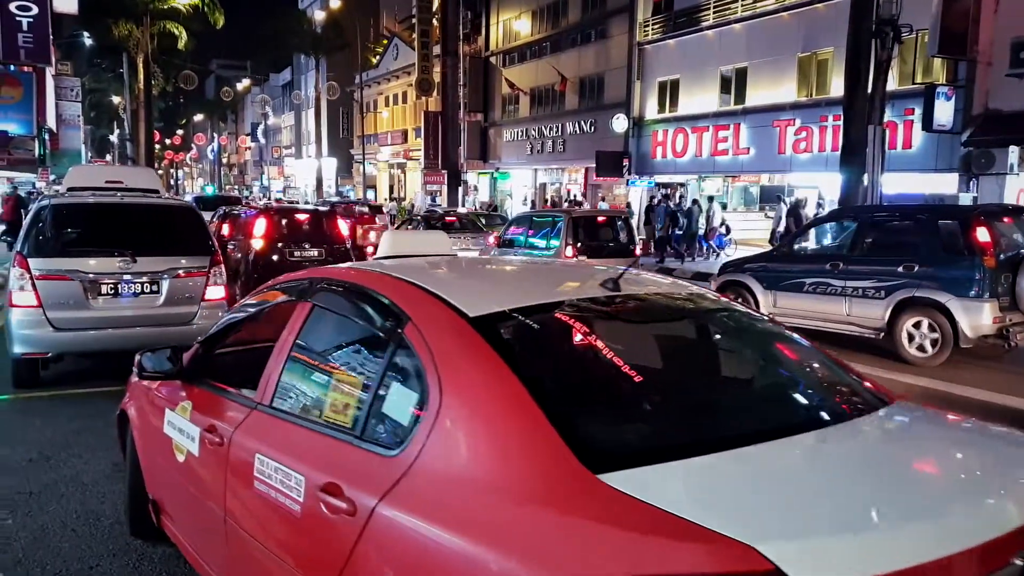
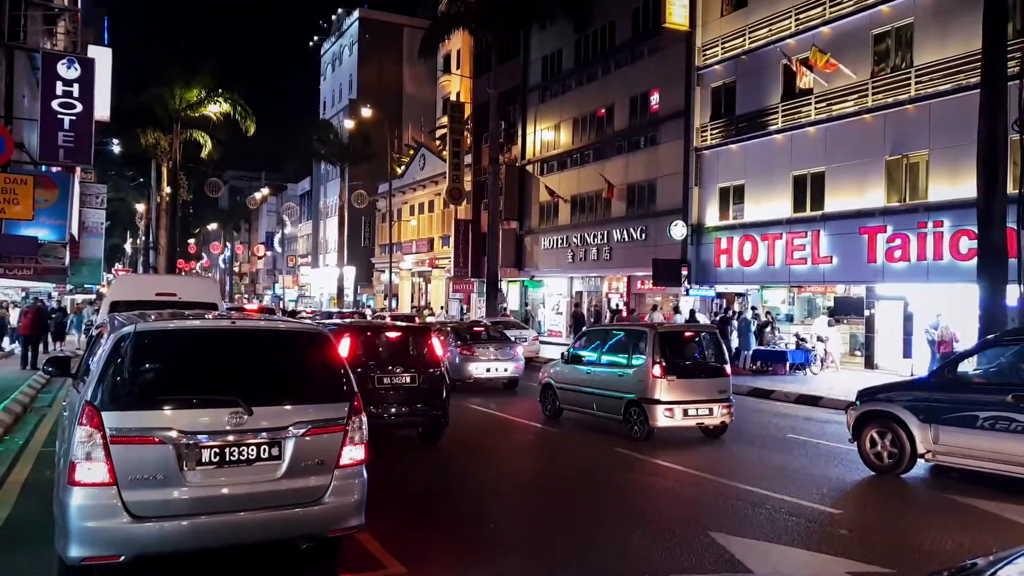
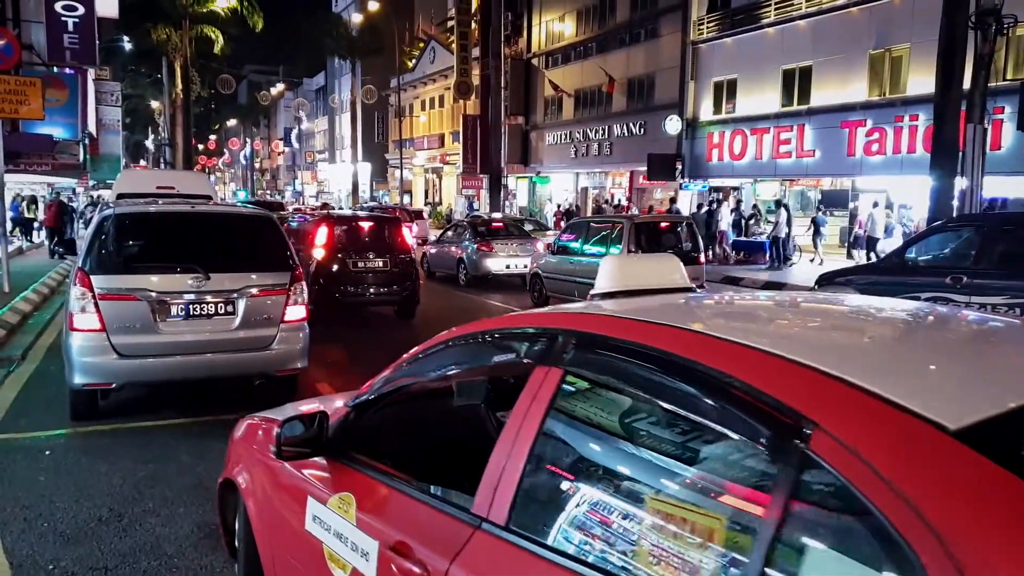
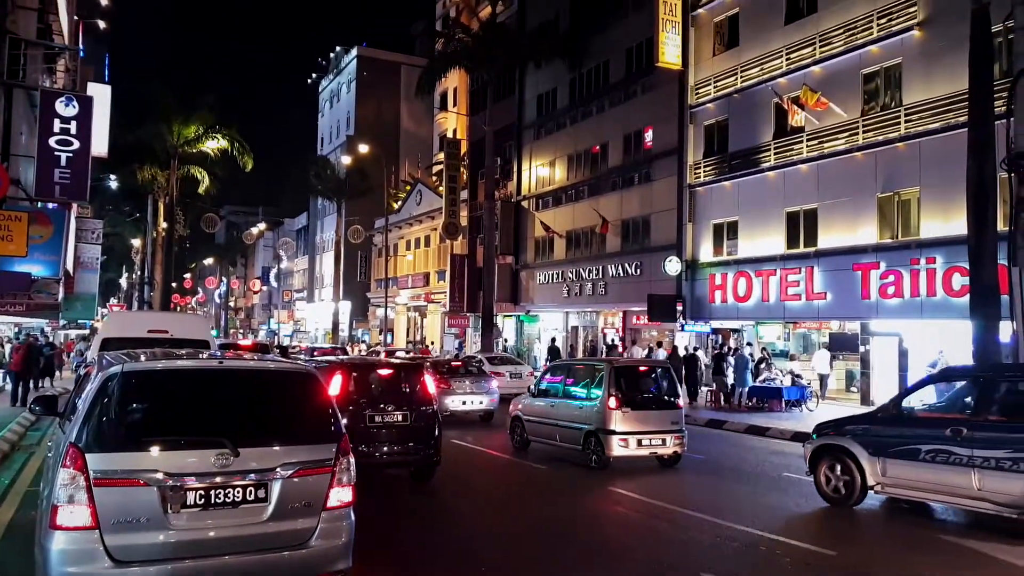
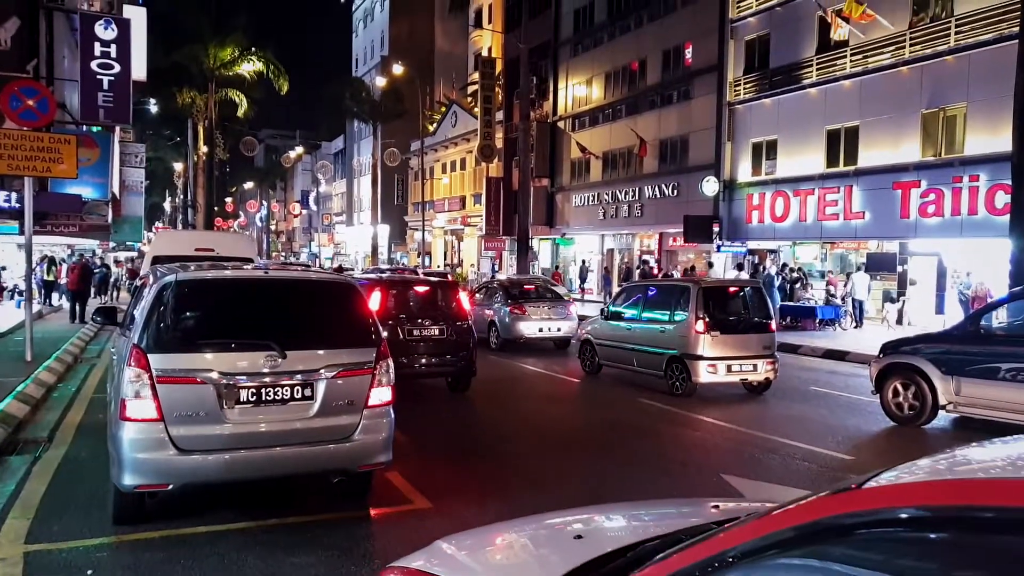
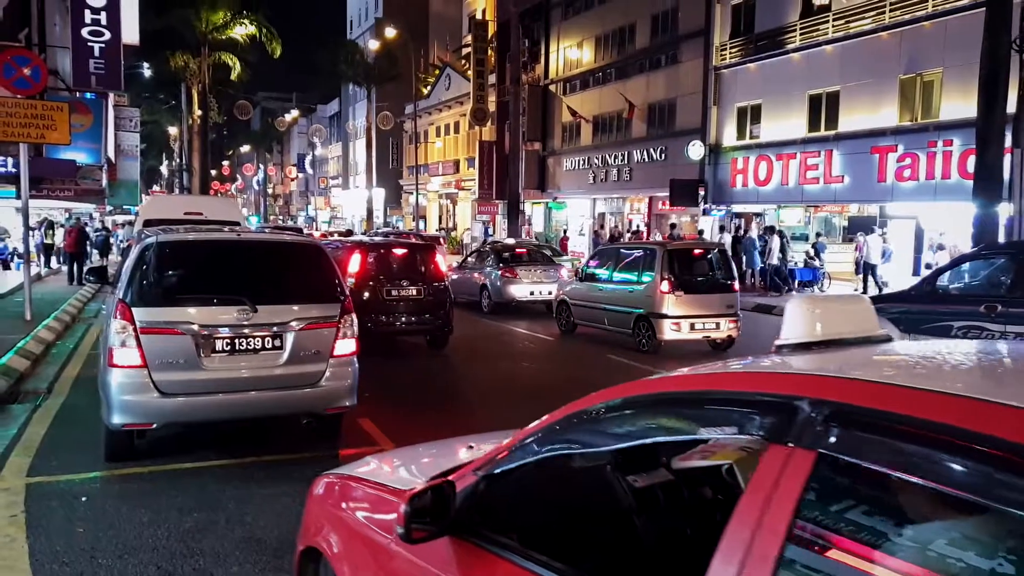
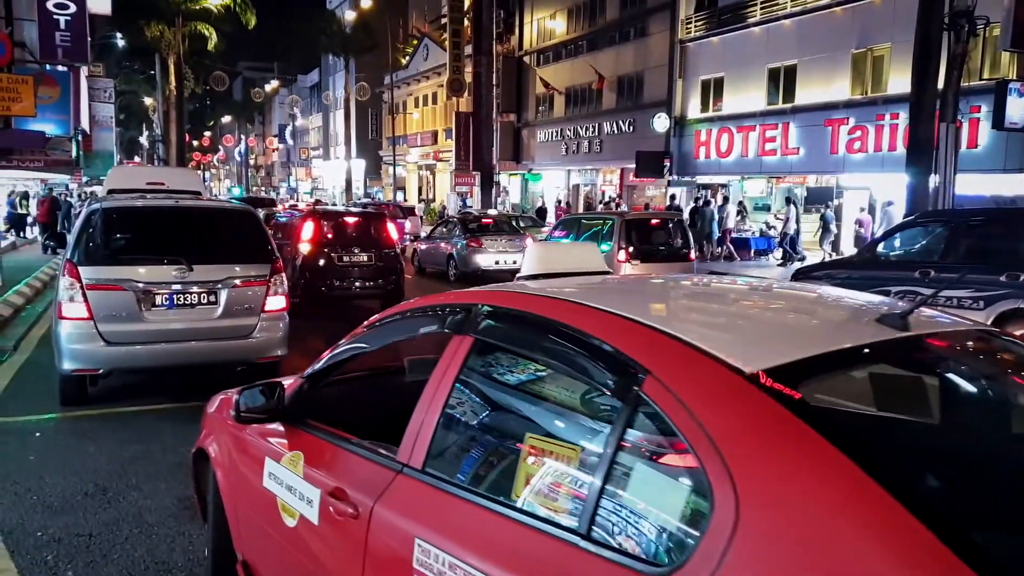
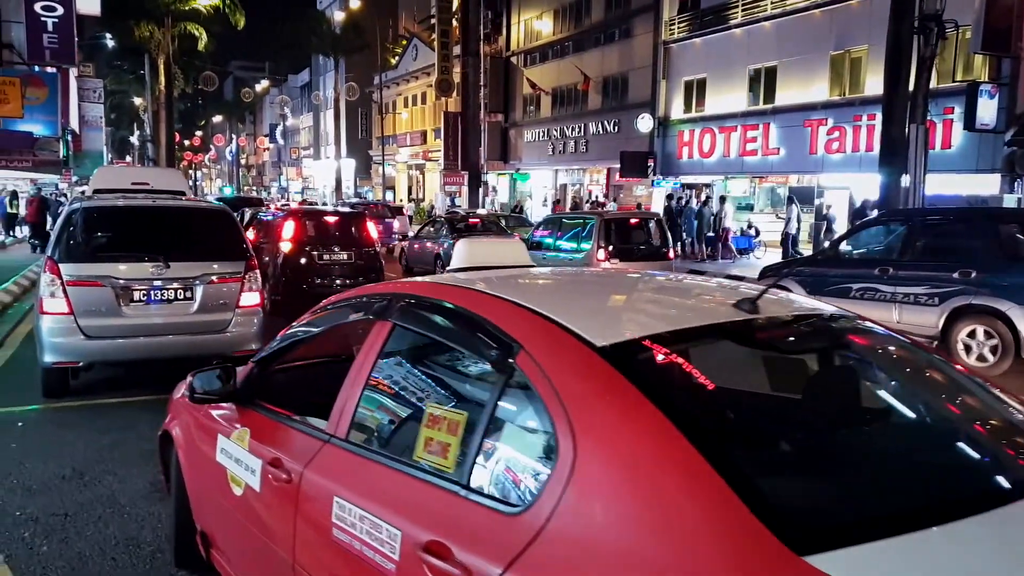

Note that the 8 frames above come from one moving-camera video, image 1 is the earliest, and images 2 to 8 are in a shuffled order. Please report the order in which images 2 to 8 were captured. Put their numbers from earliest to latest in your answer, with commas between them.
8, 7, 3, 6, 5, 2, 4
